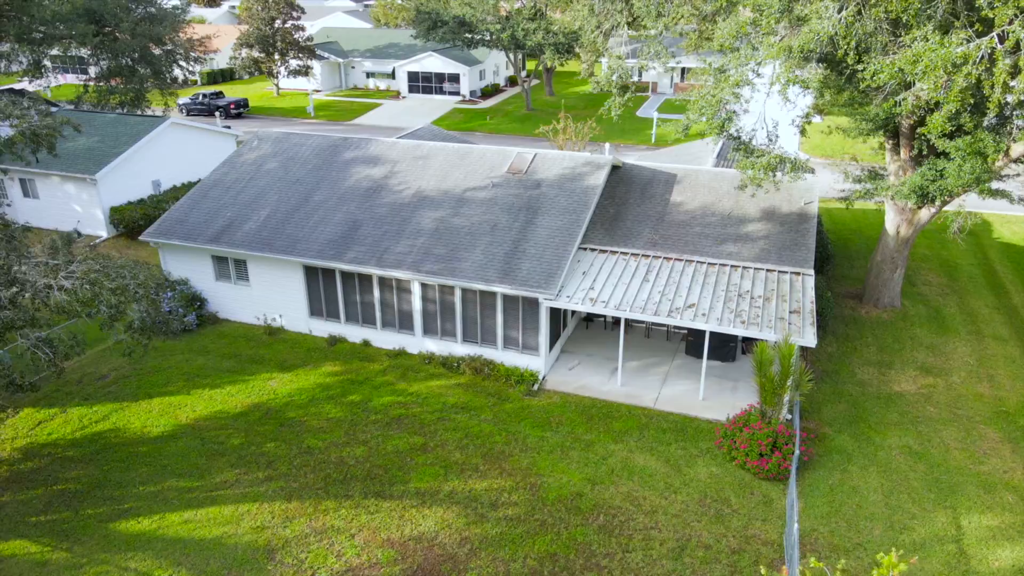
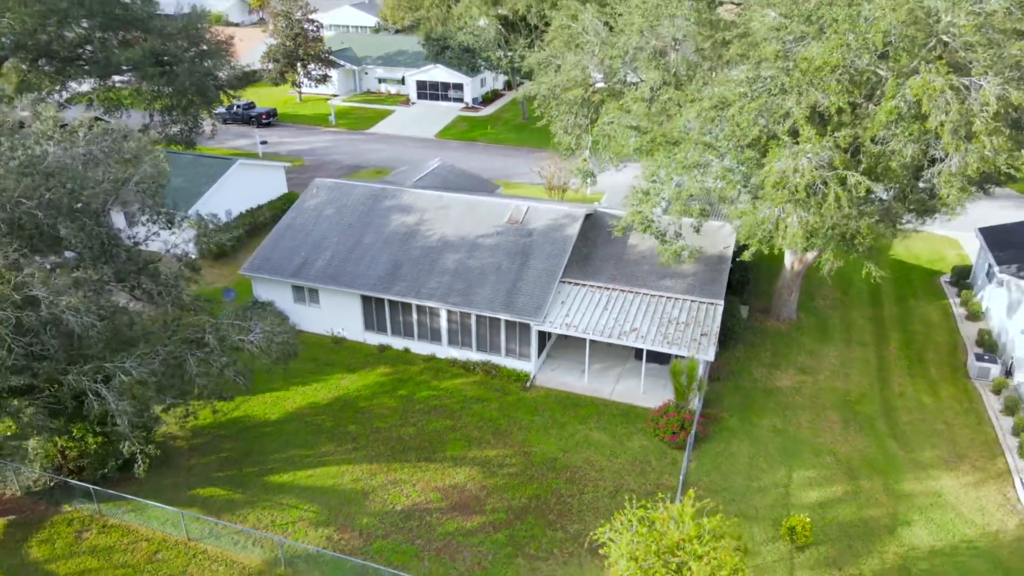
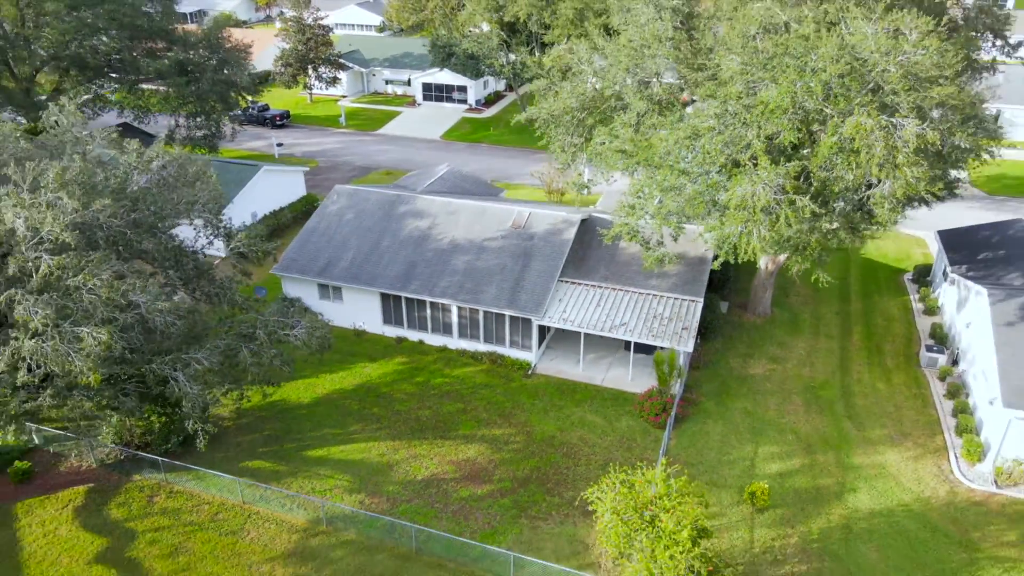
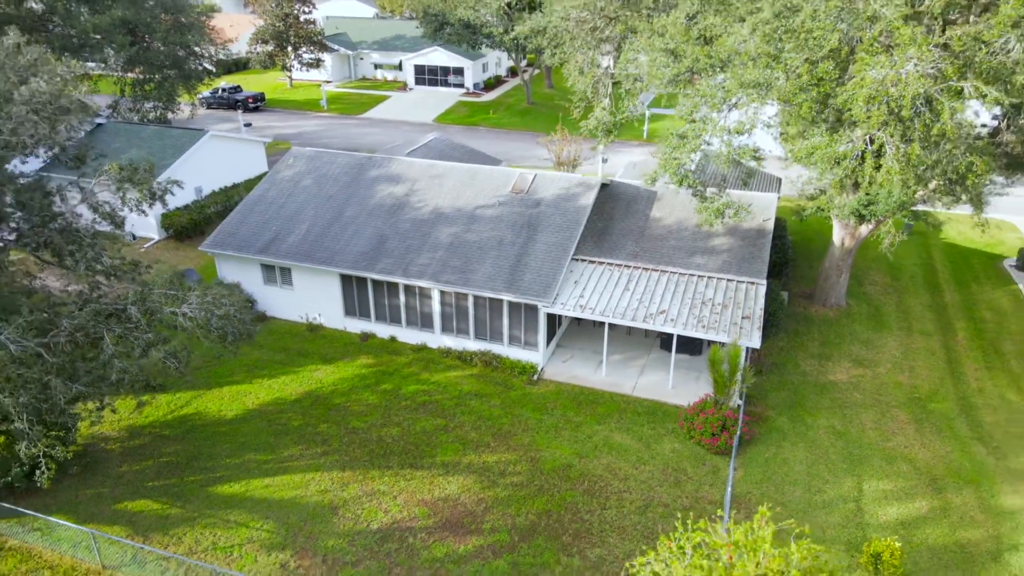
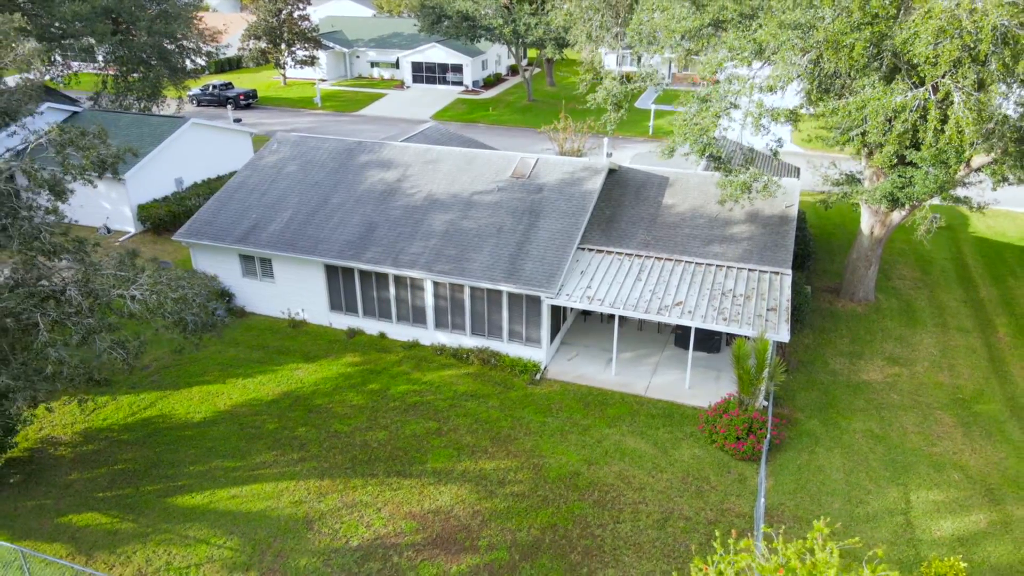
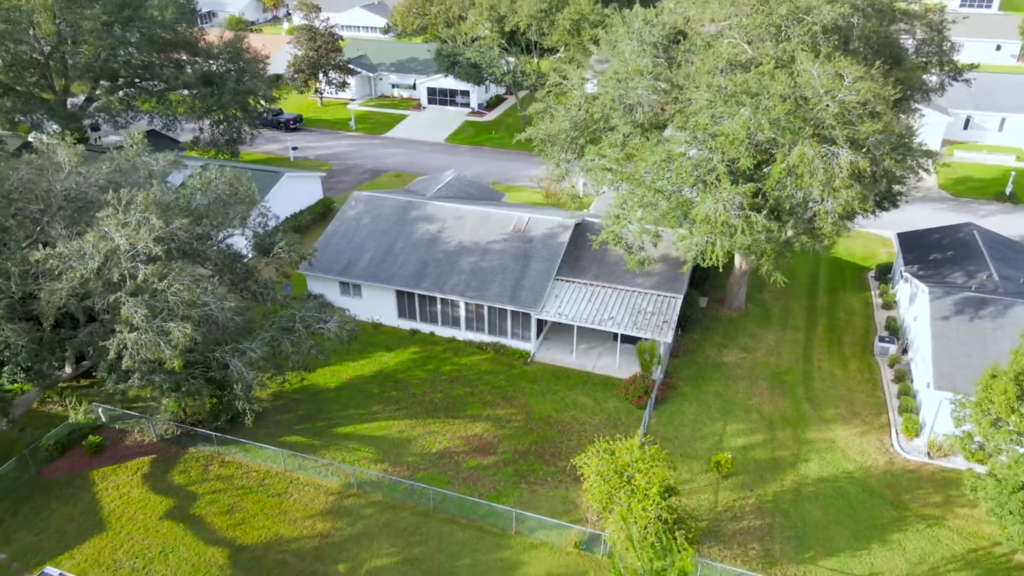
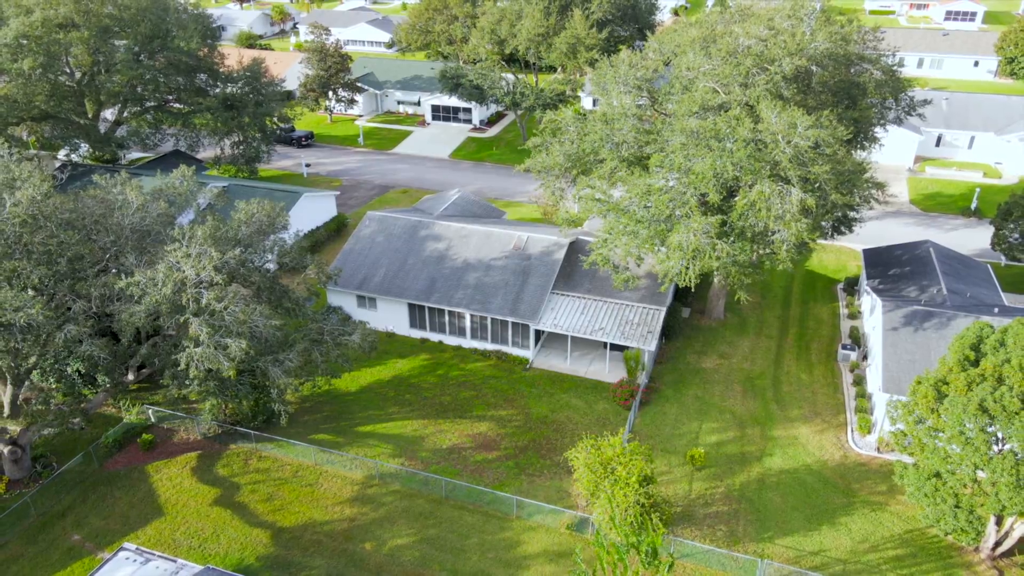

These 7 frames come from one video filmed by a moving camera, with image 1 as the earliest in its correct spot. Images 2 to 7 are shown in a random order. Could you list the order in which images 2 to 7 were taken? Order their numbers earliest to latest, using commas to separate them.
5, 4, 2, 3, 6, 7
